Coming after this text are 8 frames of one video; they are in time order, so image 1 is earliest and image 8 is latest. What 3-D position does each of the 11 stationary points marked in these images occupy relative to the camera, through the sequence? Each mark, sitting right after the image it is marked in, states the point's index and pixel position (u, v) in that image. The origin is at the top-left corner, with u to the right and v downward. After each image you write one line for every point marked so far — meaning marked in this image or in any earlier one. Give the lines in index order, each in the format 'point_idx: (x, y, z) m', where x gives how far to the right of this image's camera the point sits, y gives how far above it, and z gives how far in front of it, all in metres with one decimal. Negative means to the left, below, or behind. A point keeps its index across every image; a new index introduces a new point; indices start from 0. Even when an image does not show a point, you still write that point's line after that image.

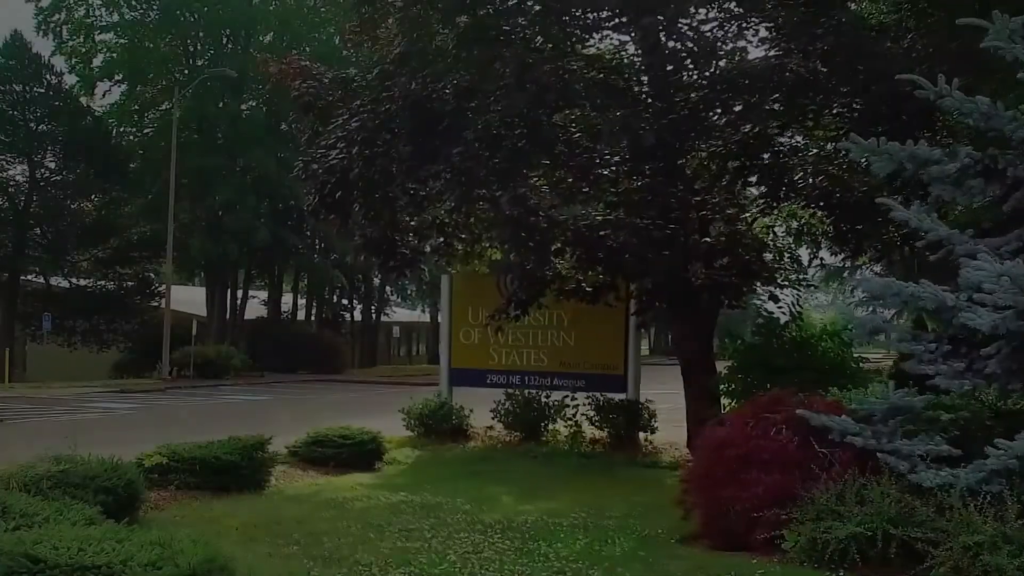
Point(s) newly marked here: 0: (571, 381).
0: (+0.7, -1.1, +15.5) m
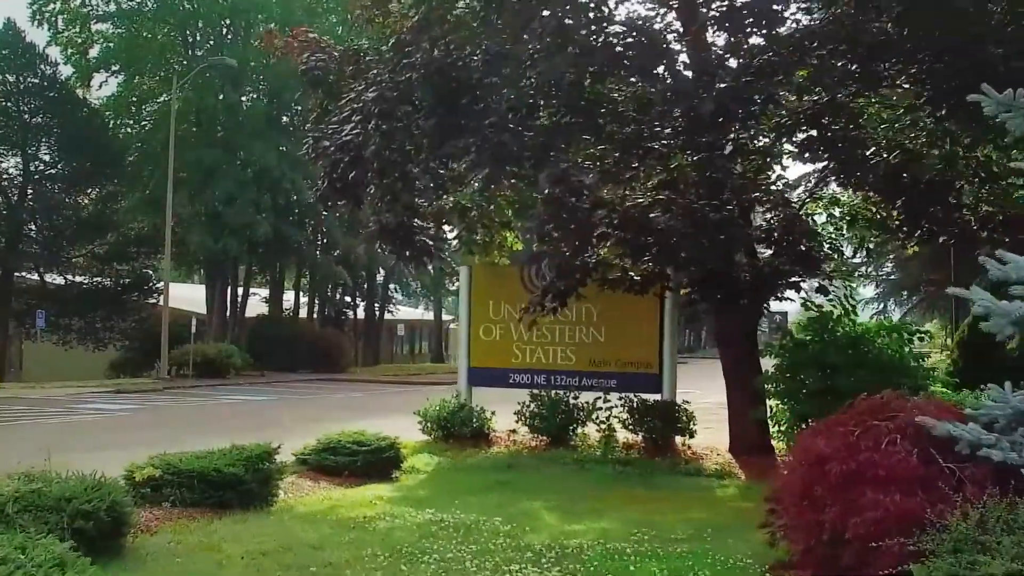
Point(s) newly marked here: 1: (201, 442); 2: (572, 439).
0: (+1.0, -1.0, +14.3) m
1: (-4.4, -2.2, +18.9) m
2: (+0.6, -1.6, +13.9) m
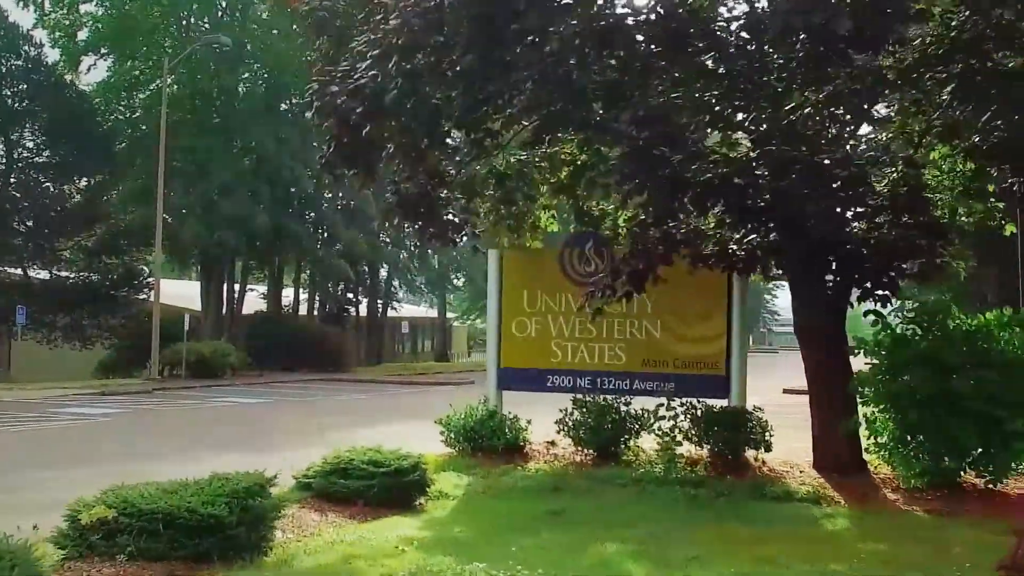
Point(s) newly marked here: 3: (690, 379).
0: (+1.4, -0.9, +12.1) m
1: (-4.0, -2.1, +16.7) m
2: (+1.0, -1.5, +11.7) m
3: (+1.7, -0.9, +12.0) m
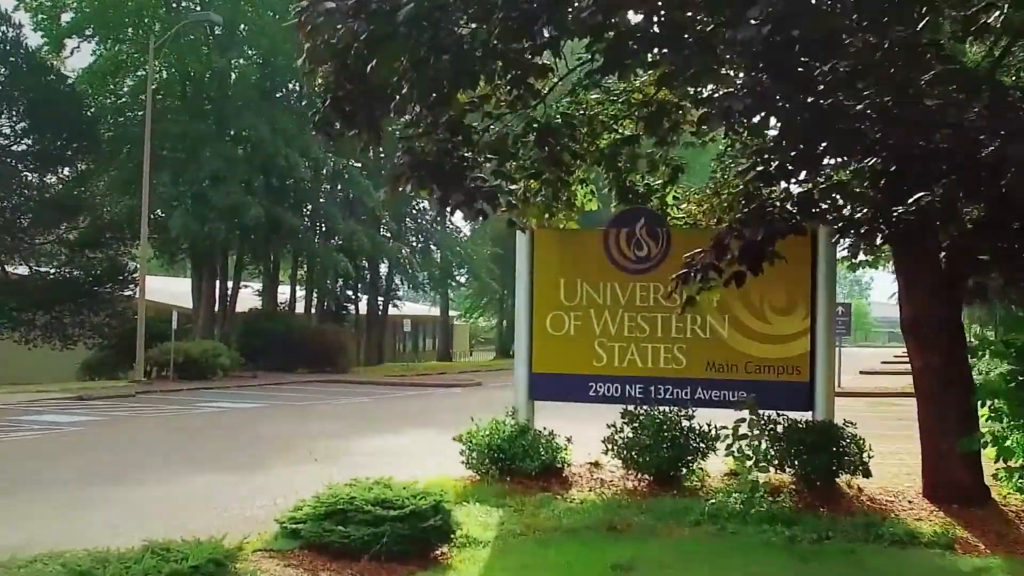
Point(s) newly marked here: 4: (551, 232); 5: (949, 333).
0: (+1.7, -0.8, +9.9) m
1: (-3.8, -2.0, +14.5) m
2: (+1.3, -1.4, +9.5) m
3: (+1.9, -0.8, +9.8) m
4: (+0.3, +0.5, +10.4) m
5: (+3.1, -0.4, +9.1) m
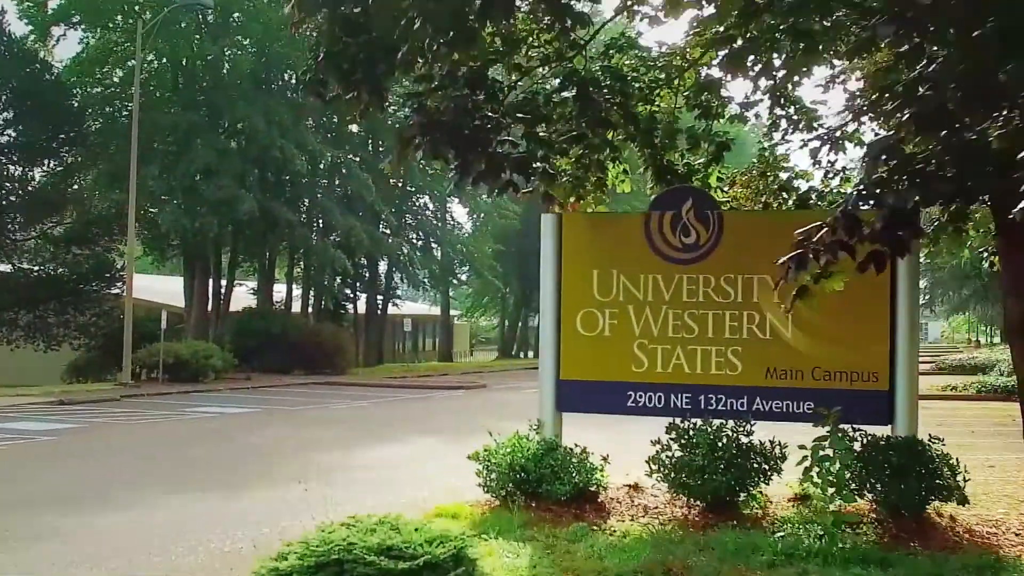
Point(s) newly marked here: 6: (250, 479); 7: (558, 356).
0: (+1.8, -0.8, +8.4) m
1: (-3.6, -2.0, +13.0) m
2: (+1.5, -1.4, +8.1) m
3: (+2.1, -0.7, +8.3) m
4: (+0.5, +0.5, +8.9) m
5: (+3.3, -0.3, +7.6) m
6: (-2.7, -2.0, +13.1) m
7: (+0.3, -0.5, +8.9) m
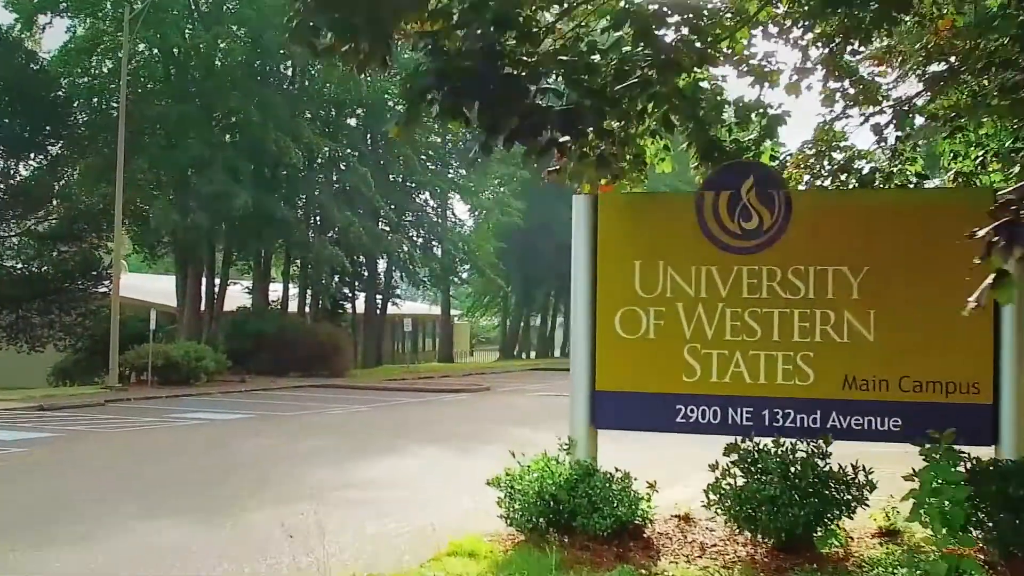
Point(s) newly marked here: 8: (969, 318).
0: (+2.0, -0.7, +7.0) m
1: (-3.4, -1.9, +11.6) m
2: (+1.6, -1.3, +6.7) m
3: (+2.3, -0.7, +6.9) m
4: (+0.6, +0.5, +7.5) m
5: (+3.5, -0.3, +6.3) m
6: (-2.6, -1.9, +11.7) m
7: (+0.5, -0.4, +7.6) m
8: (+2.5, -0.2, +6.9) m
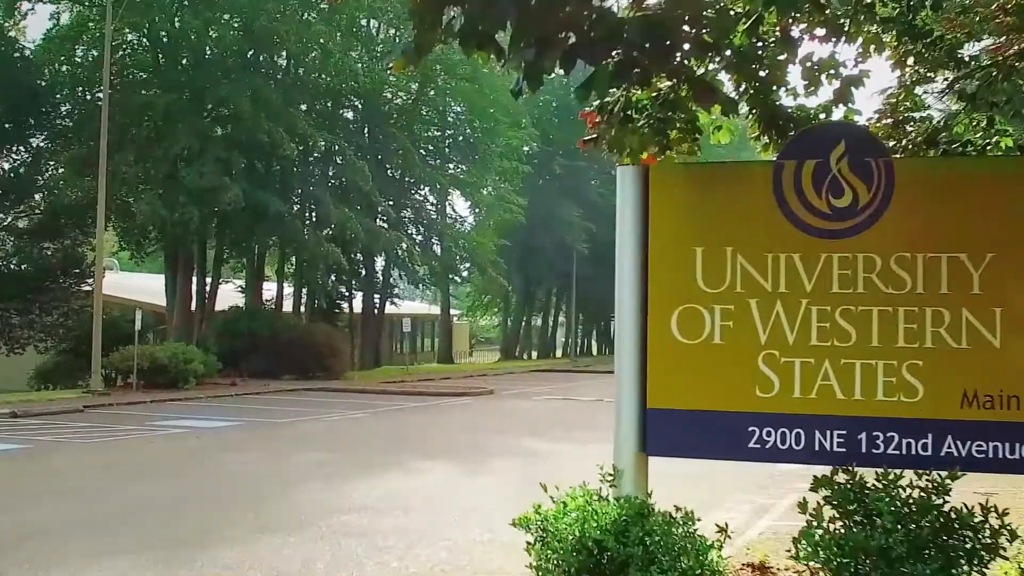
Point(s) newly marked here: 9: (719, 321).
0: (+2.1, -0.7, +5.6) m
1: (-3.3, -1.9, +10.2) m
2: (+1.8, -1.3, +5.2) m
3: (+2.4, -0.6, +5.5) m
4: (+0.8, +0.6, +6.1) m
5: (+3.6, -0.2, +4.8) m
6: (-2.4, -1.9, +10.2) m
7: (+0.6, -0.4, +6.1) m
8: (+2.6, -0.1, +5.4) m
9: (+1.0, -0.2, +6.0) m
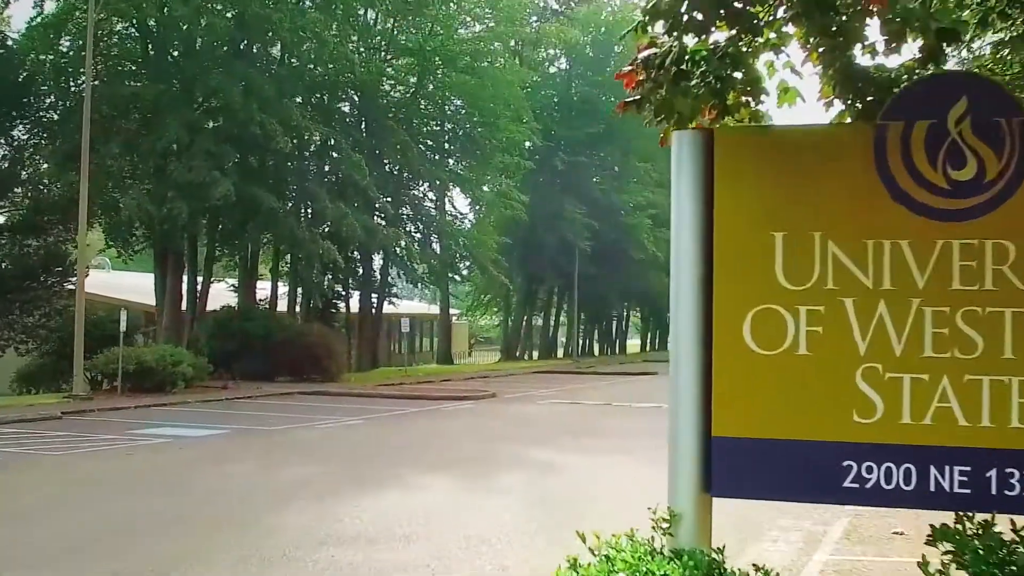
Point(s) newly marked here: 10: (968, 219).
0: (+2.2, -0.7, +4.3) m
1: (-3.2, -1.9, +8.9) m
2: (+1.9, -1.3, +3.9) m
3: (+2.5, -0.6, +4.2) m
4: (+0.9, +0.6, +4.8) m
5: (+3.7, -0.2, +3.5) m
6: (-2.3, -1.9, +8.9) m
7: (+0.7, -0.4, +4.8) m
8: (+2.7, -0.1, +4.2) m
9: (+1.1, -0.2, +4.7) m
10: (+1.6, +0.2, +4.6) m
